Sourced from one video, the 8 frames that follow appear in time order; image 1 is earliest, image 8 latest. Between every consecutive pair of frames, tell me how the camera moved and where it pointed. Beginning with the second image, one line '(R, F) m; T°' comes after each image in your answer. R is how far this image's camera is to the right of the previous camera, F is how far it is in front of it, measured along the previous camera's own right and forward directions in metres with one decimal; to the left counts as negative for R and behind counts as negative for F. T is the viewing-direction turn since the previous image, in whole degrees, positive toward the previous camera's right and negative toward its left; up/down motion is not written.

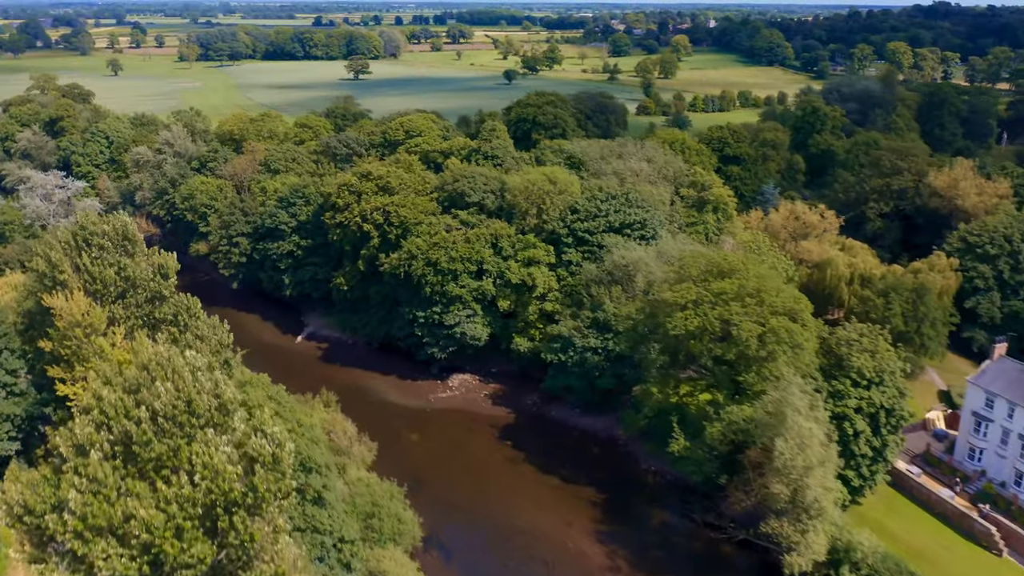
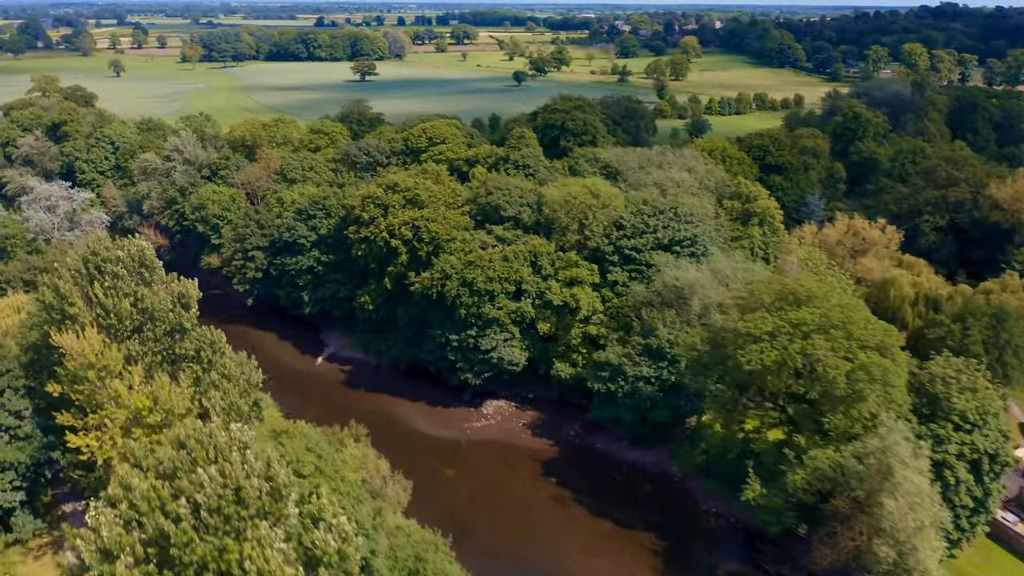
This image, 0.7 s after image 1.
(-4.1, +3.5) m; 0°
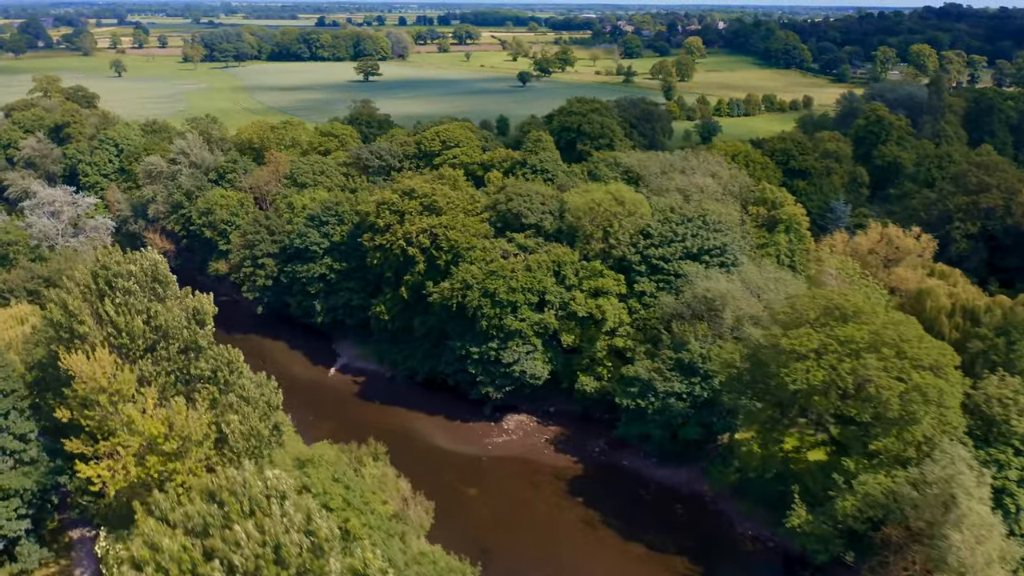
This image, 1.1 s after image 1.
(-2.2, +1.7) m; 0°
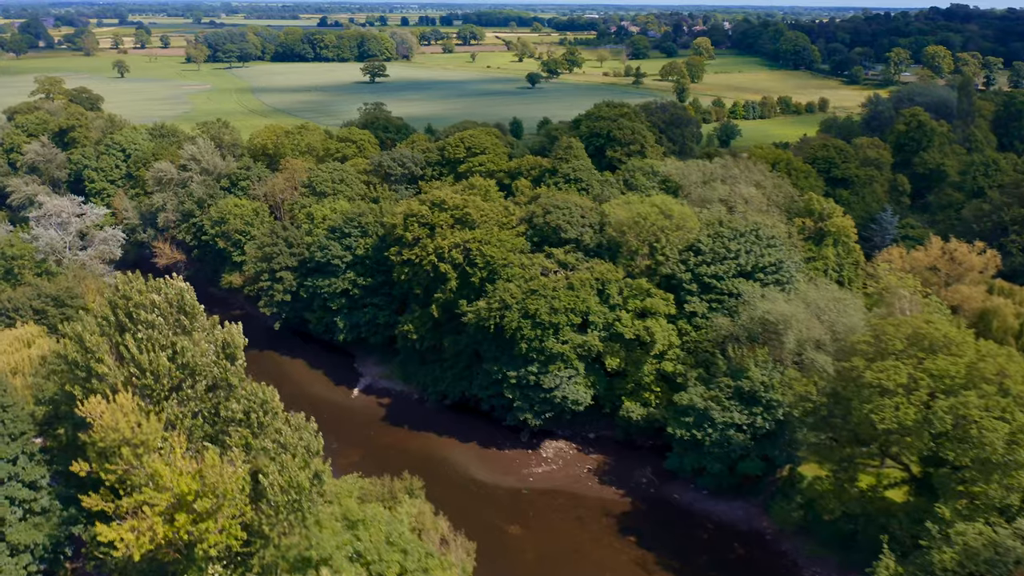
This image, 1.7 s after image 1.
(-3.7, +2.9) m; 0°
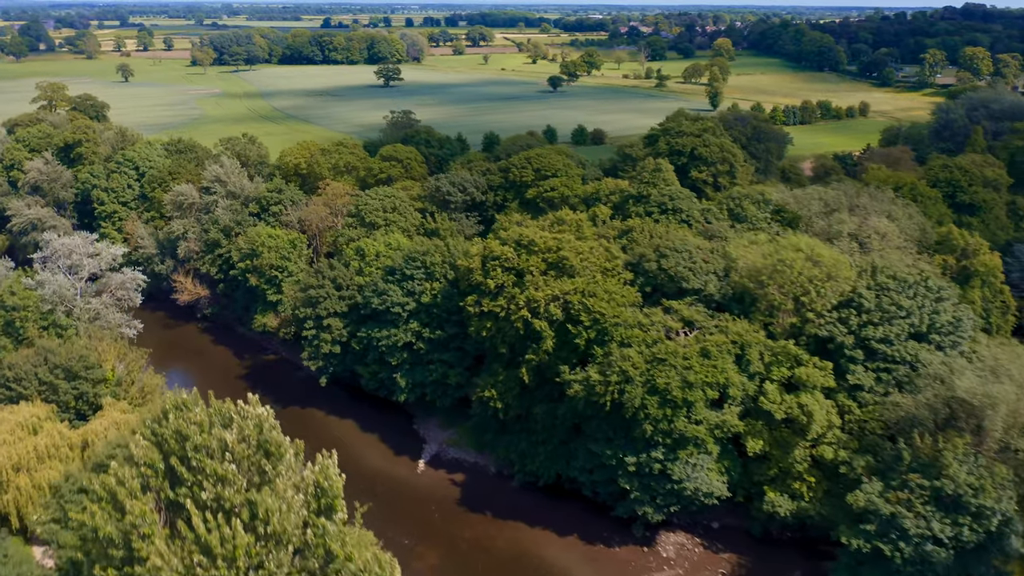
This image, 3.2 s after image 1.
(-8.5, +7.7) m; 0°
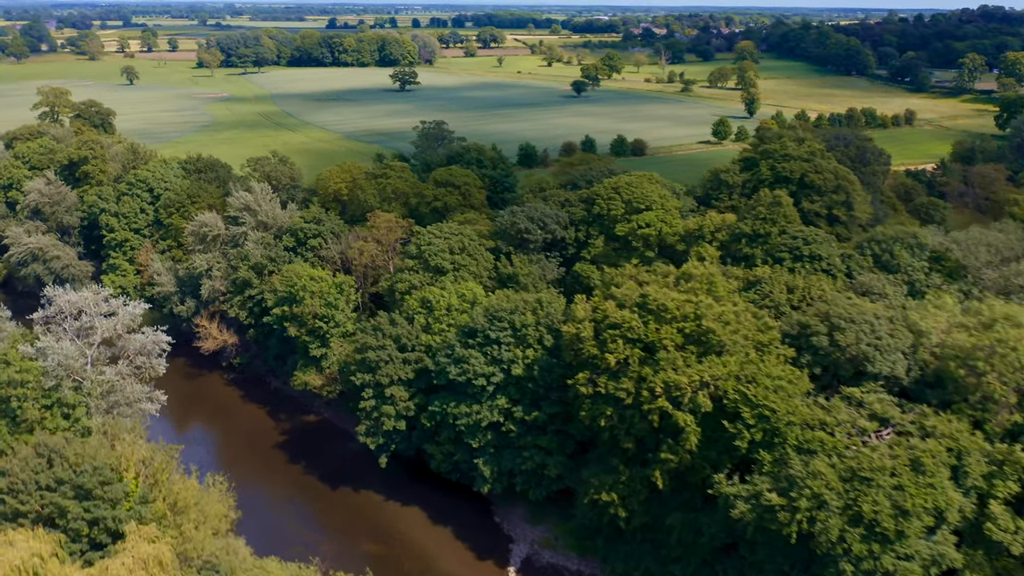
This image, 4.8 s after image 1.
(-8.2, +7.8) m; 0°
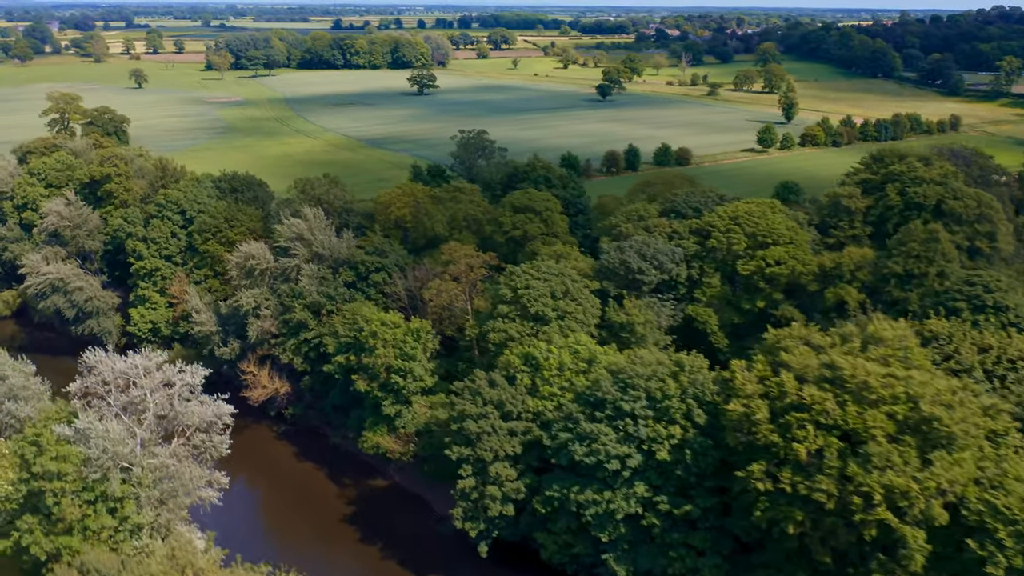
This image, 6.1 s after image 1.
(-8.6, +6.0) m; 0°
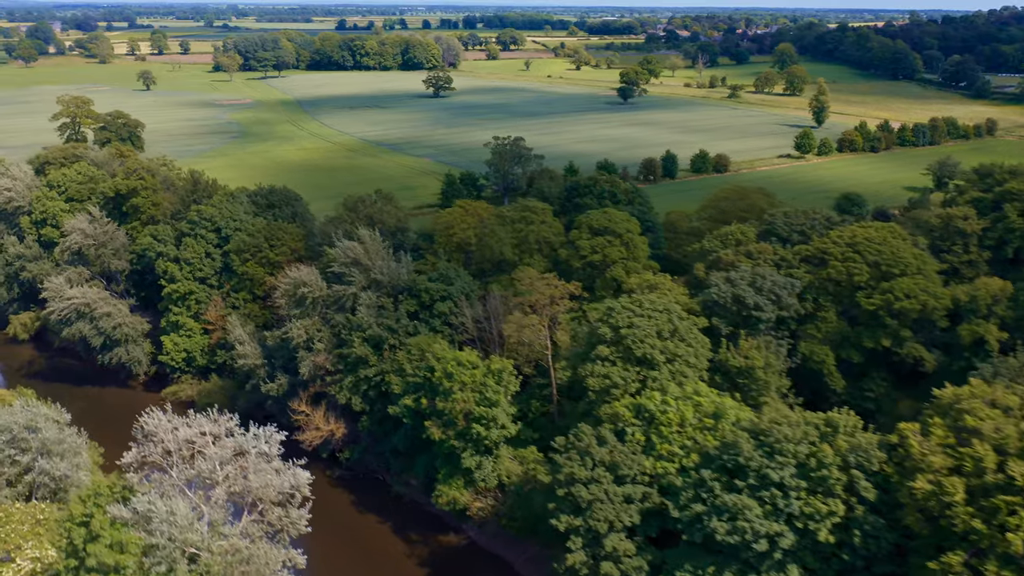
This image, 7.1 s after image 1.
(-6.9, +4.1) m; 0°
